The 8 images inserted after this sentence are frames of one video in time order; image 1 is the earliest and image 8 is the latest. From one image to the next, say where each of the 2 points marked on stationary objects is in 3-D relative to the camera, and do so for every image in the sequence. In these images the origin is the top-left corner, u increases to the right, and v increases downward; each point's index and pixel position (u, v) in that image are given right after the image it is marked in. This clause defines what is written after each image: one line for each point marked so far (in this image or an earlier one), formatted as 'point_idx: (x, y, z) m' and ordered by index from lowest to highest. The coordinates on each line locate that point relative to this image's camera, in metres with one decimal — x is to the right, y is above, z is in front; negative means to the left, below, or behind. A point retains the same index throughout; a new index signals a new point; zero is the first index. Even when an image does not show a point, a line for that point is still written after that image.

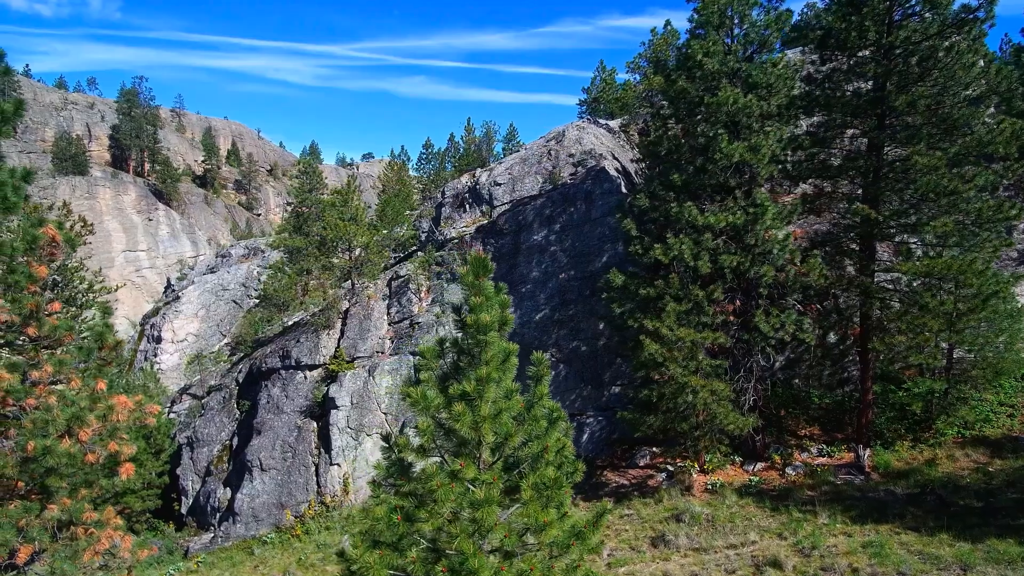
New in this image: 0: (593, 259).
0: (+2.1, +0.8, +14.4) m
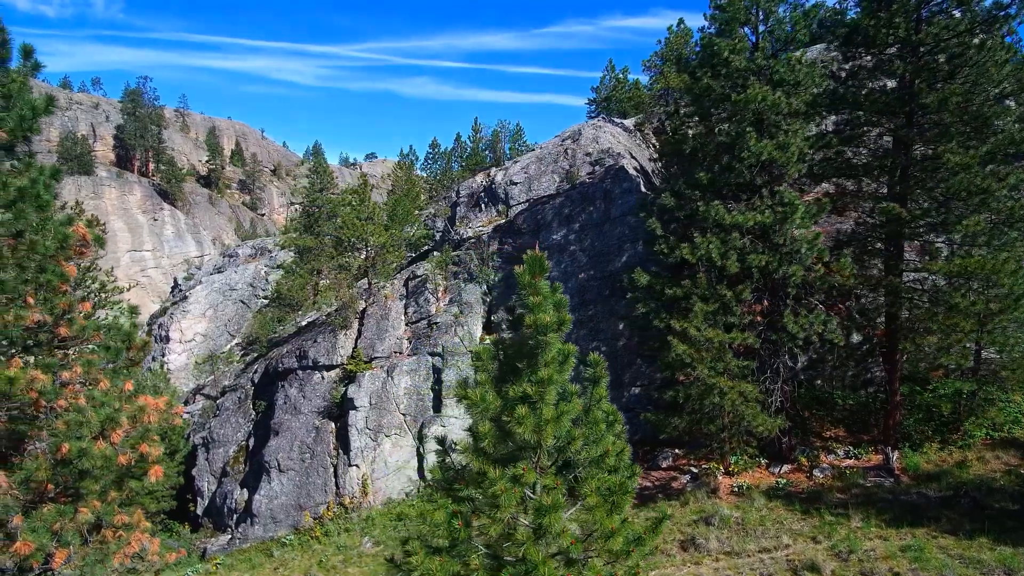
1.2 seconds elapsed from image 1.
0: (+2.6, +0.8, +14.2) m
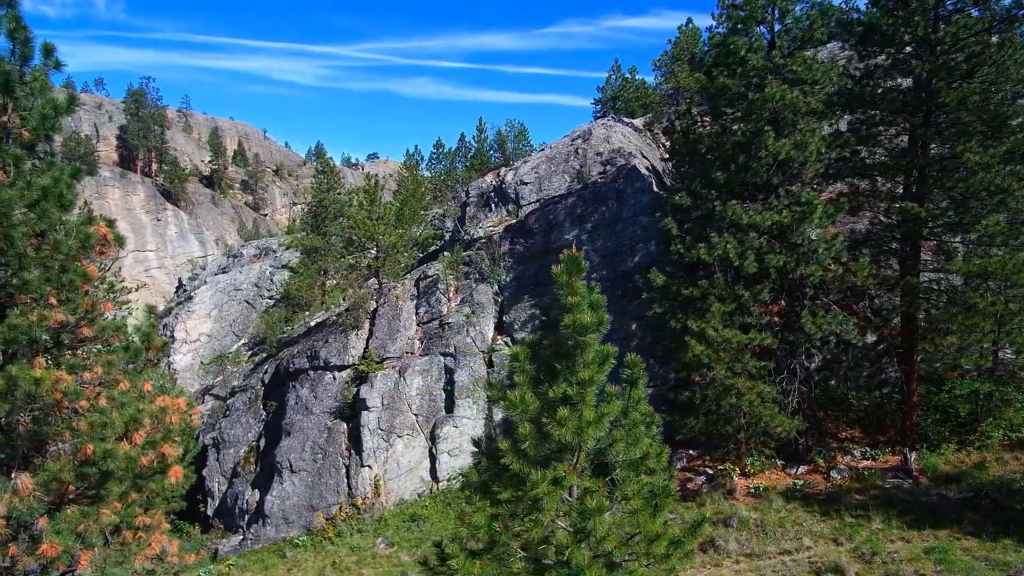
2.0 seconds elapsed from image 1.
0: (+2.9, +0.8, +14.2) m
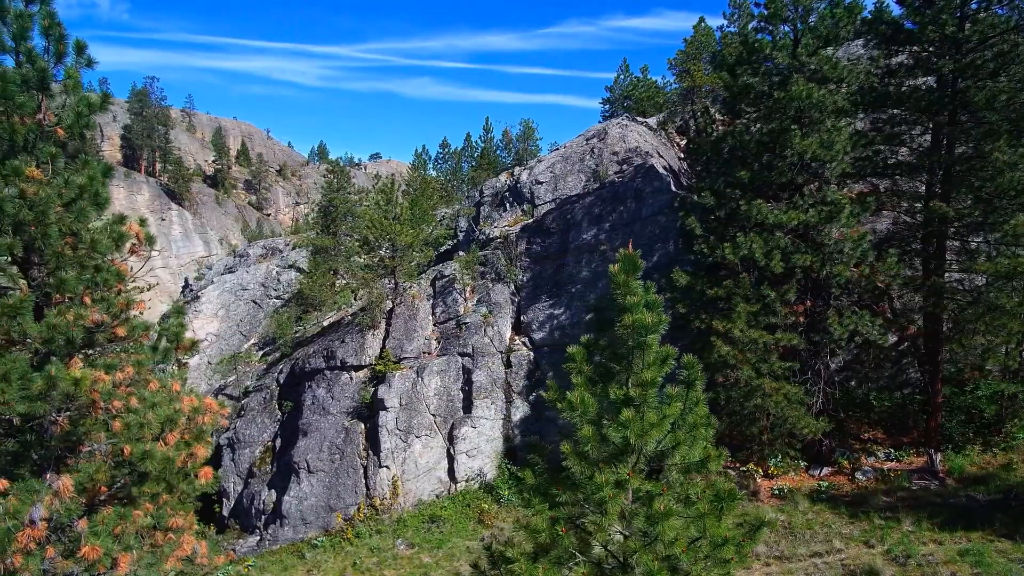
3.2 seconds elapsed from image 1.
0: (+3.4, +0.8, +14.1) m
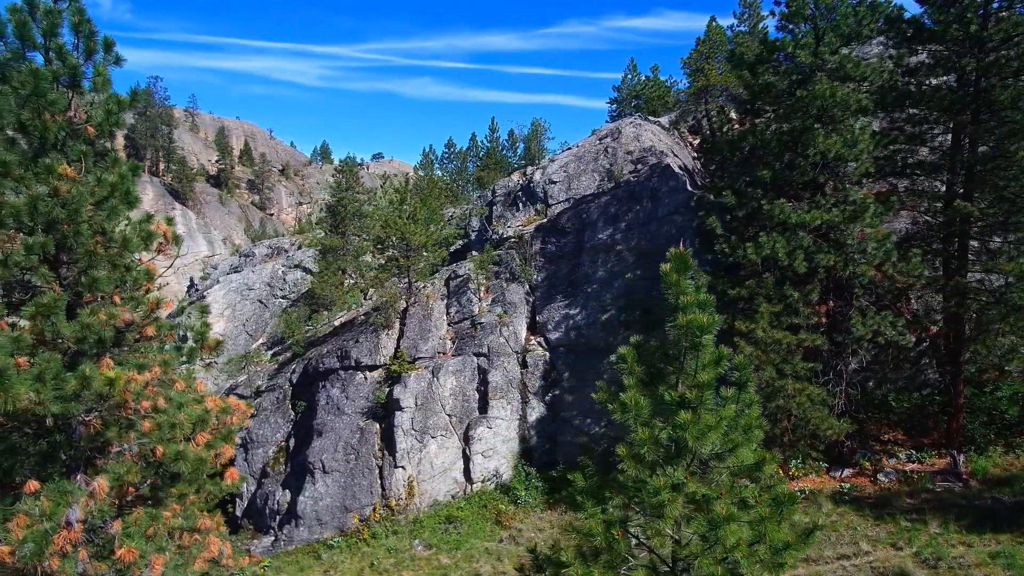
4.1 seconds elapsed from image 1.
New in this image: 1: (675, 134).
0: (+3.8, +0.8, +14.0) m
1: (+5.4, +5.1, +18.3) m
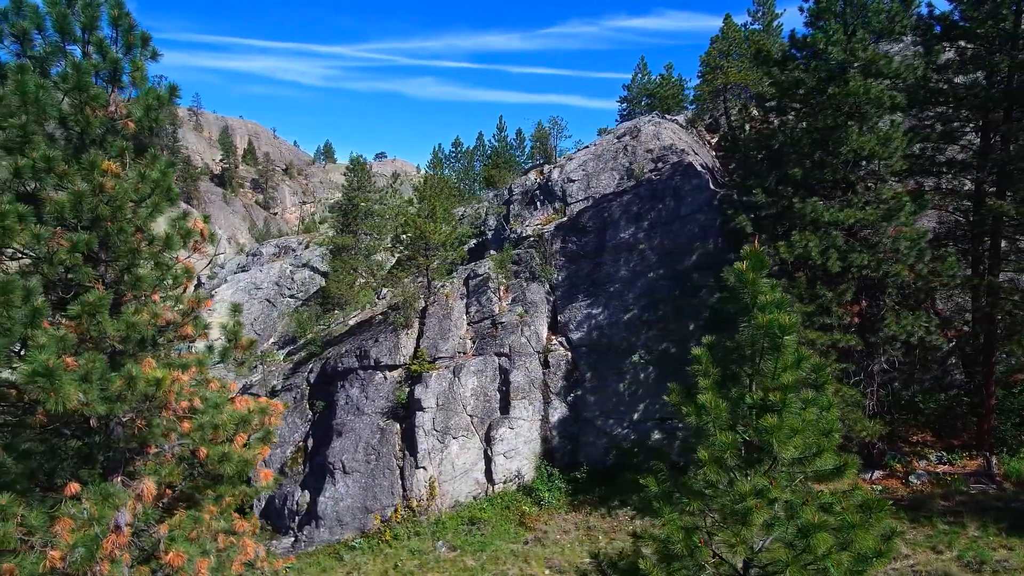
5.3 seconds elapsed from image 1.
0: (+4.4, +0.8, +13.9) m
1: (+6.0, +5.2, +18.2) m
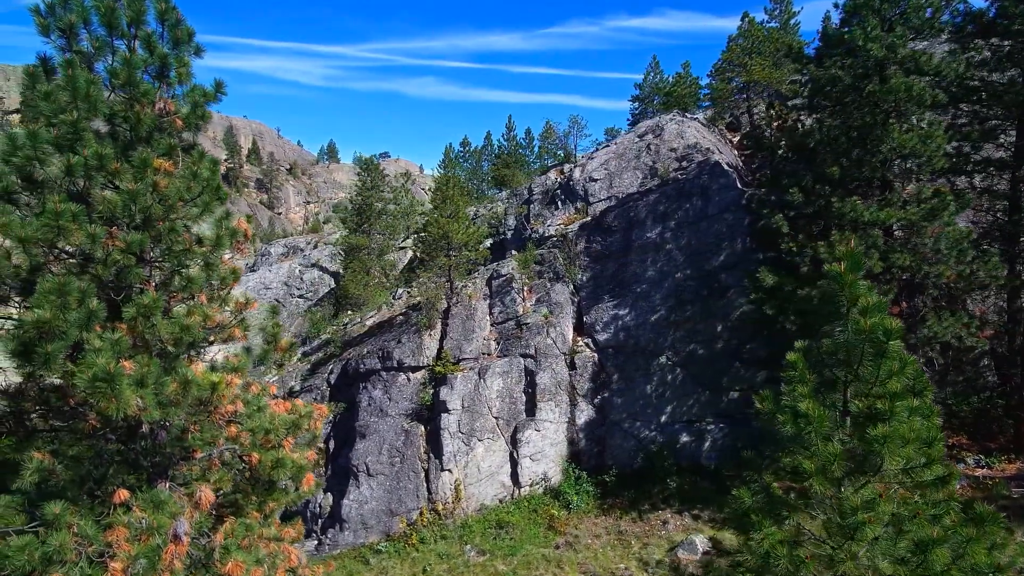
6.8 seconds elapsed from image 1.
0: (+5.0, +0.8, +13.7) m
1: (+6.7, +5.1, +18.0) m
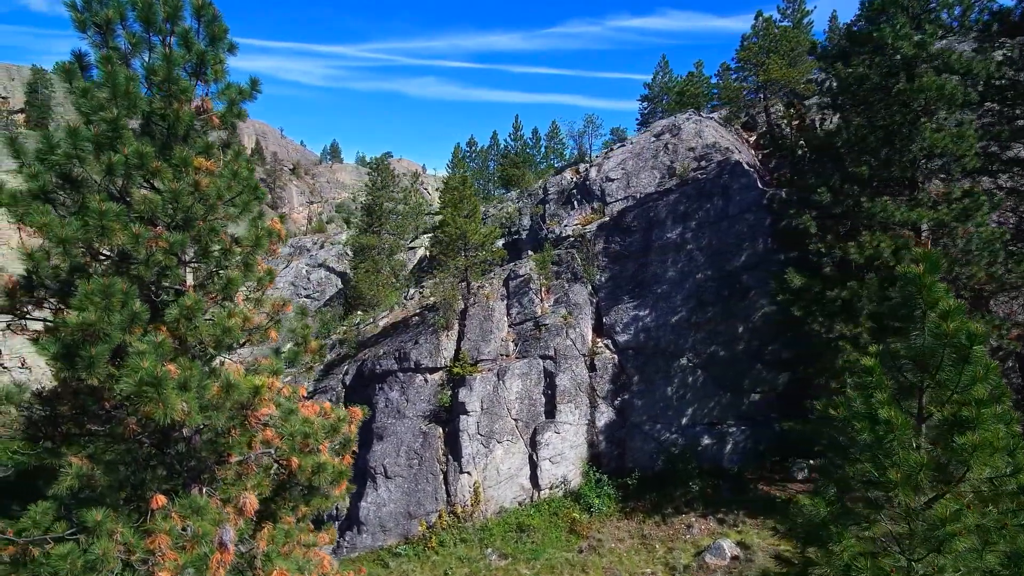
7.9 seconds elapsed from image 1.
0: (+5.5, +0.7, +13.6) m
1: (+7.2, +5.1, +17.8) m
